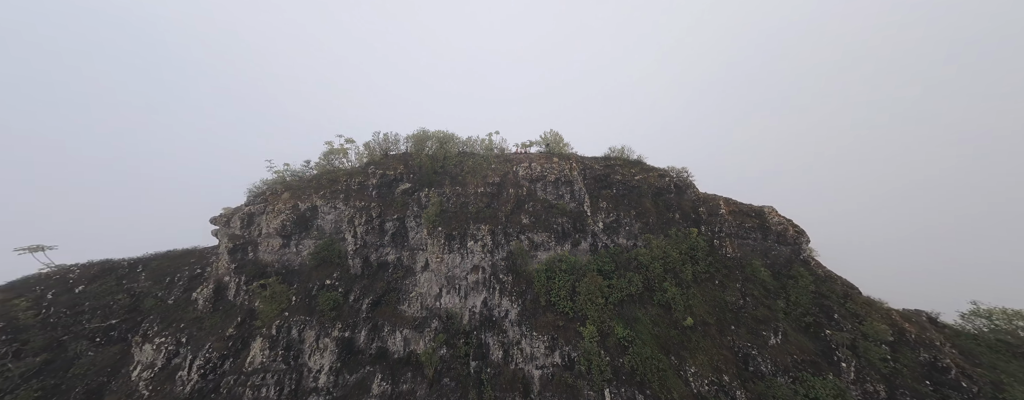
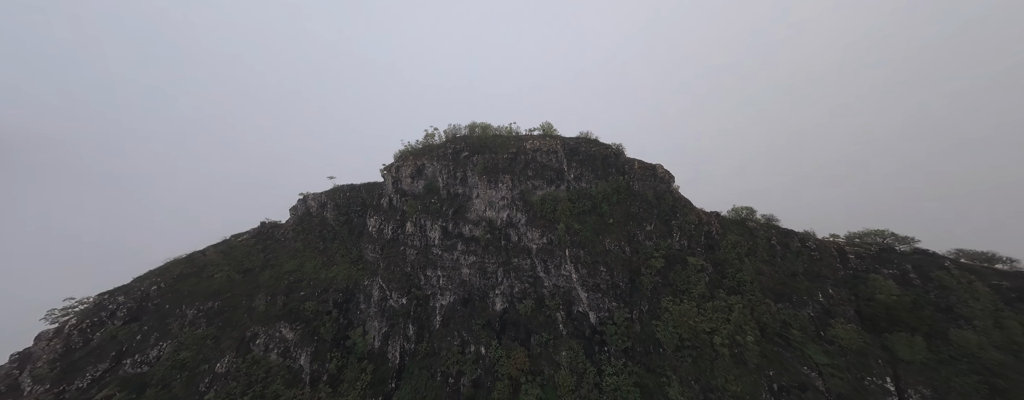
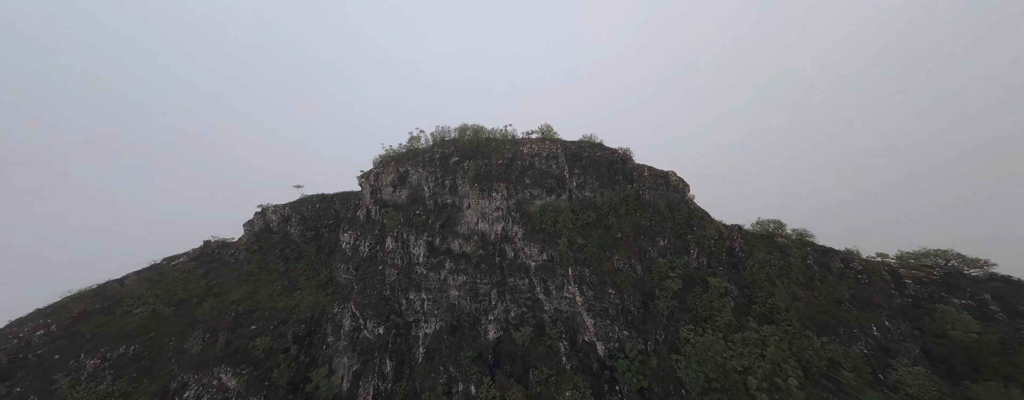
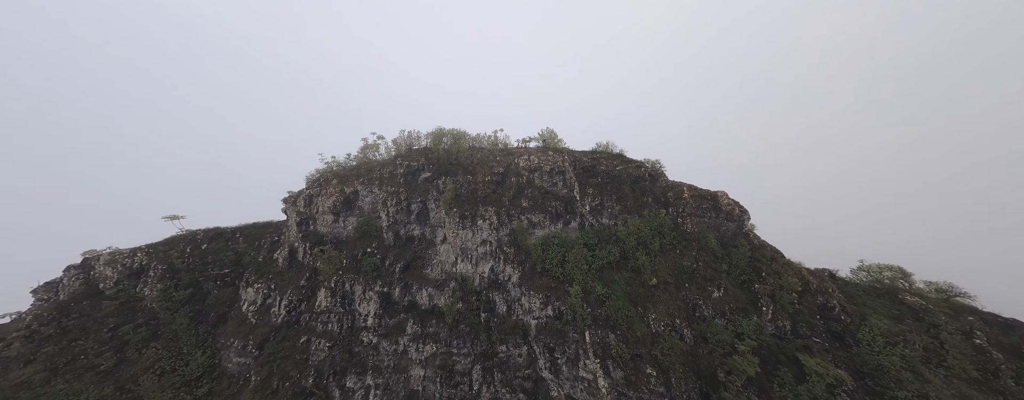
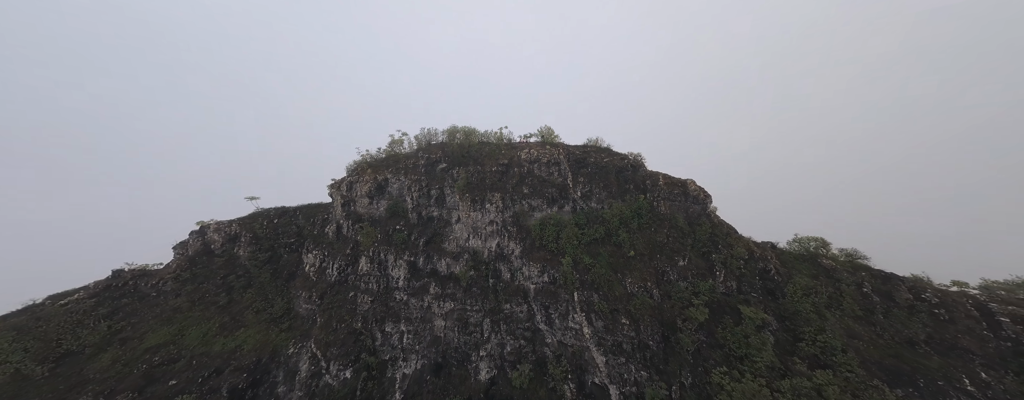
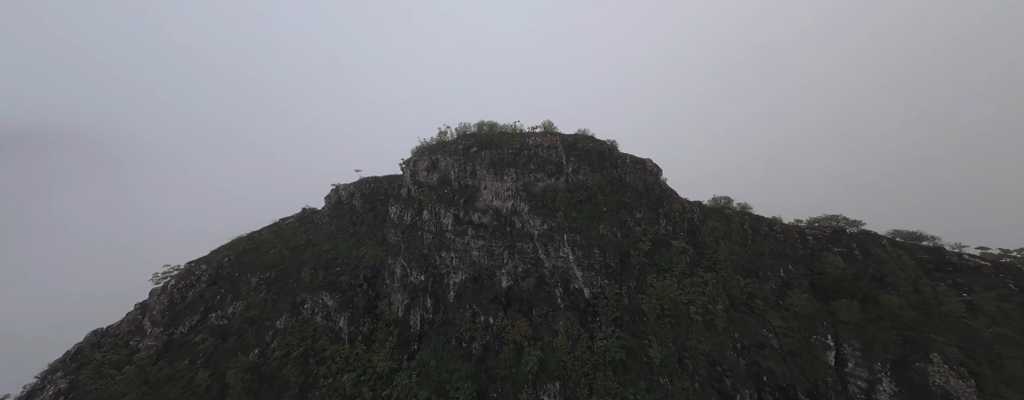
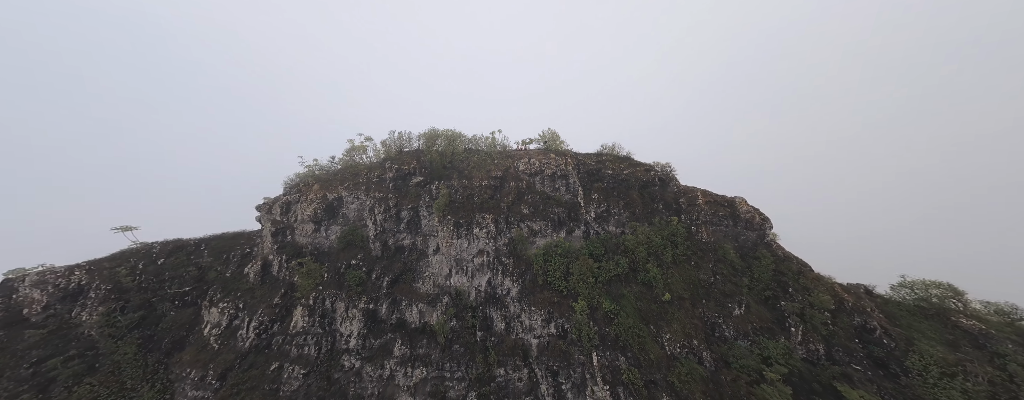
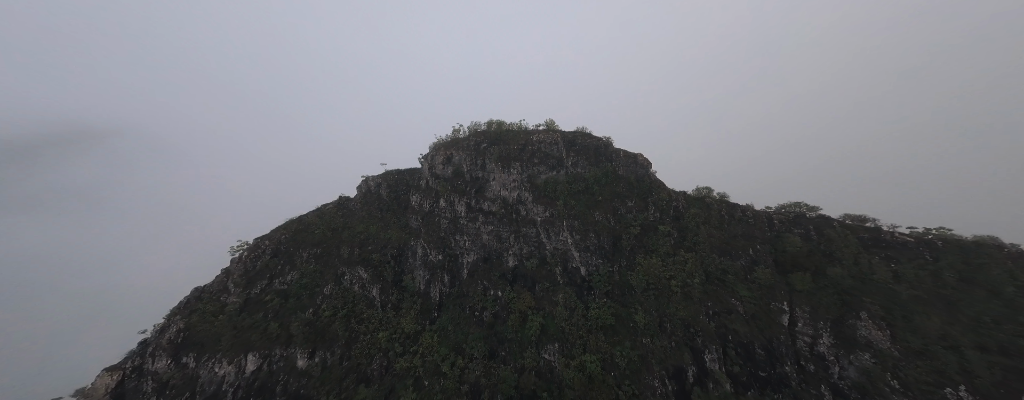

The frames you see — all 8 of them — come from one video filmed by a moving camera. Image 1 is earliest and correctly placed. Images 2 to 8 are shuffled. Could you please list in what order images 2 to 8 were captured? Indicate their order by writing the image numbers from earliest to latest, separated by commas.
7, 4, 5, 3, 2, 6, 8
